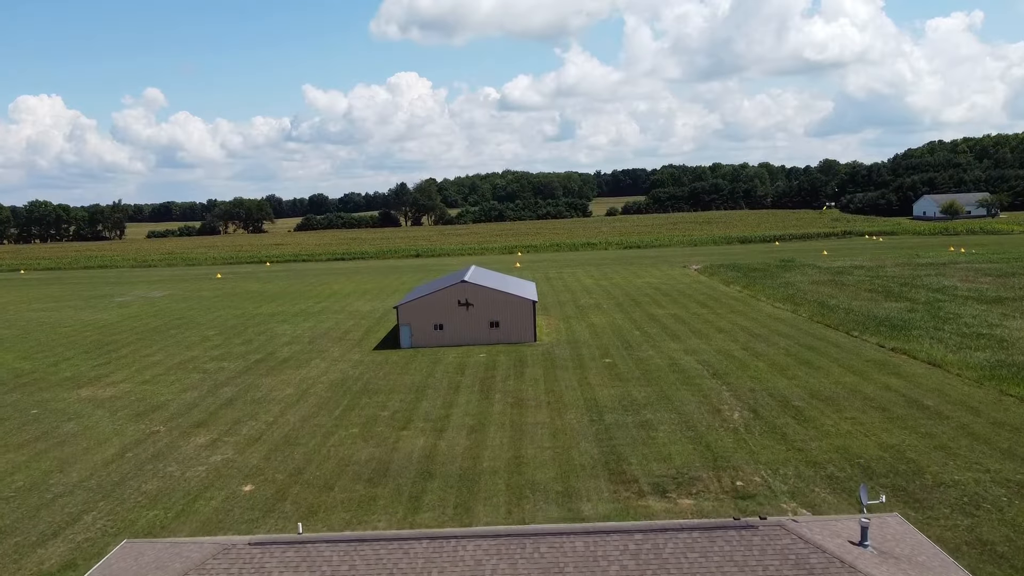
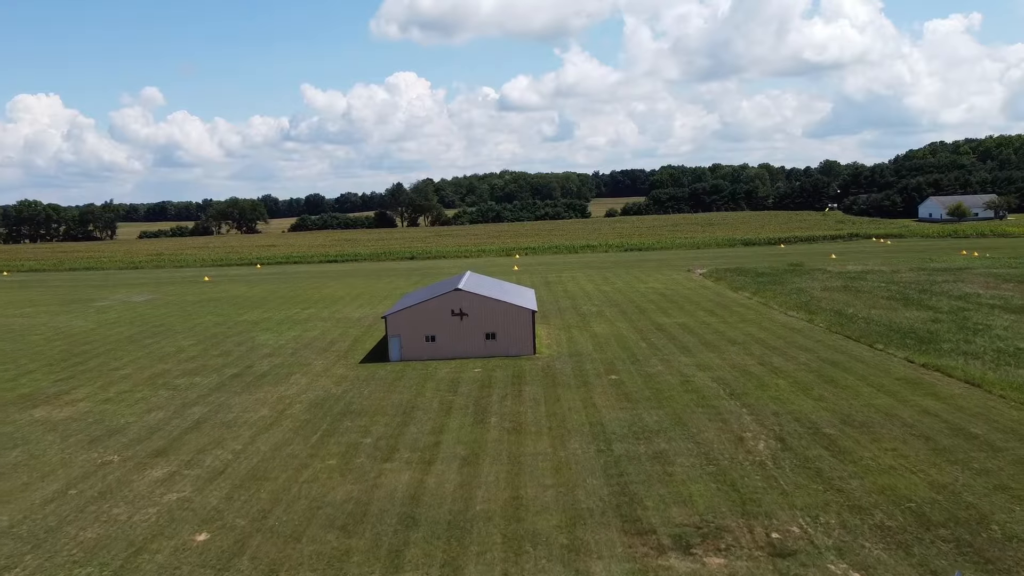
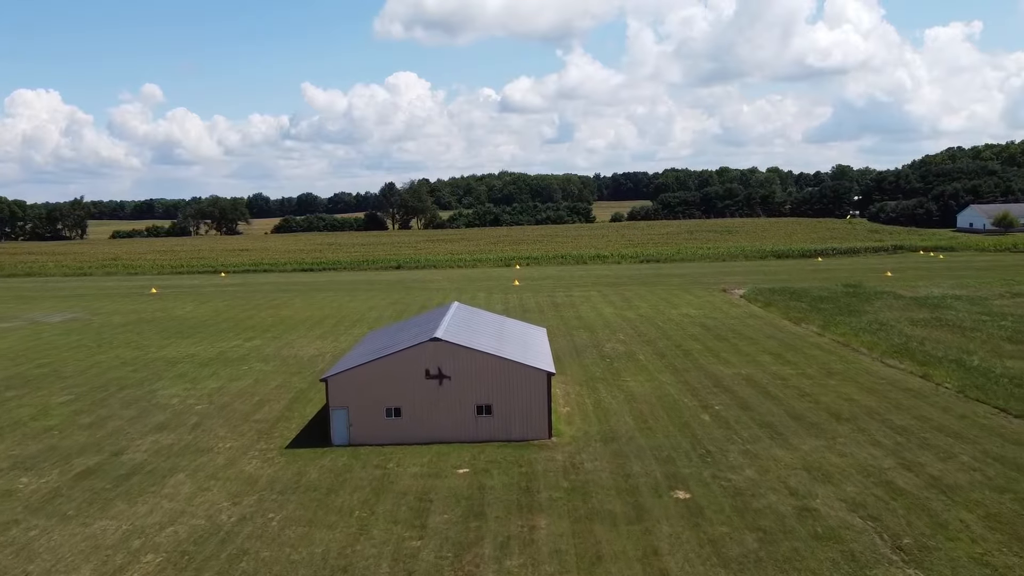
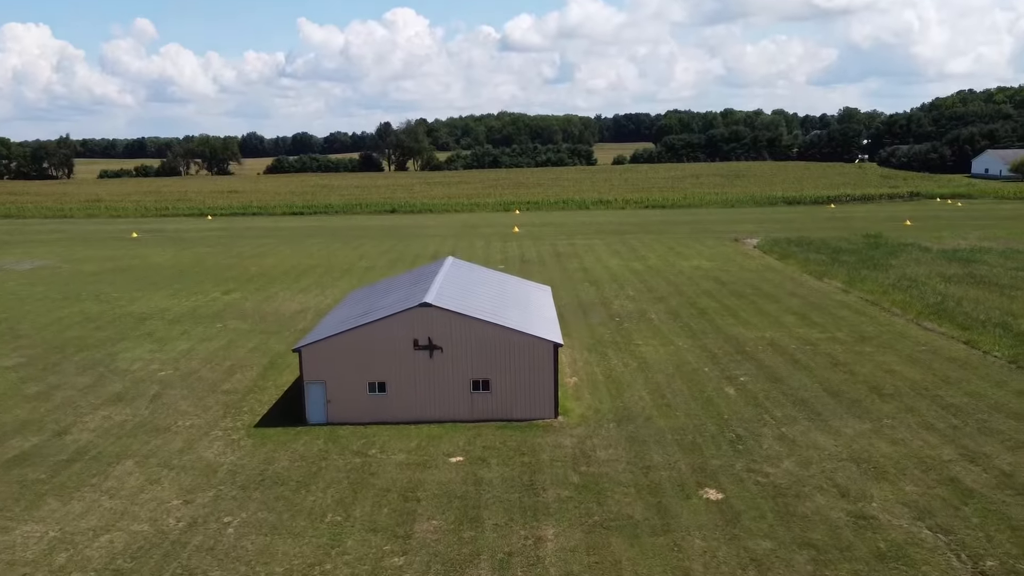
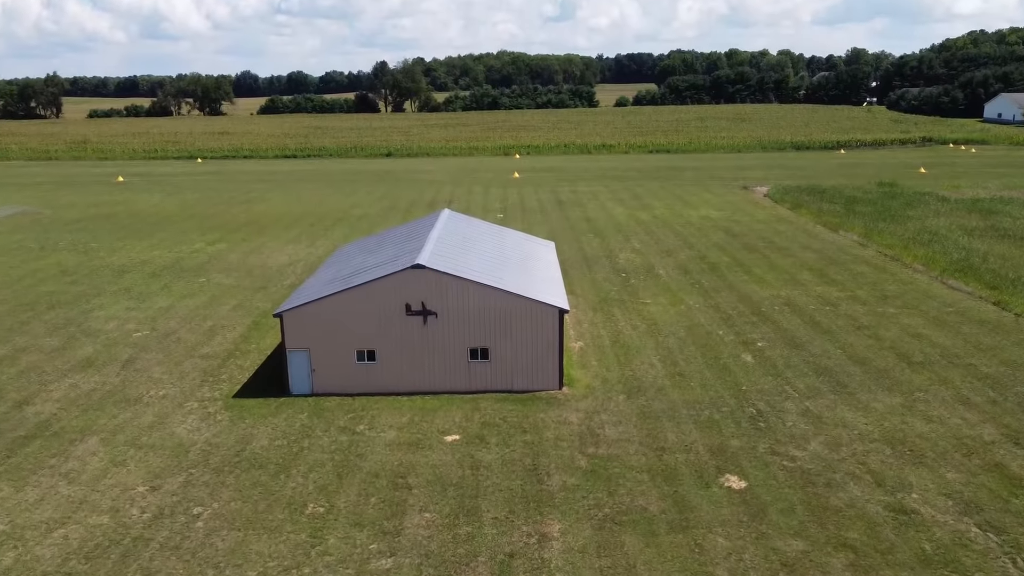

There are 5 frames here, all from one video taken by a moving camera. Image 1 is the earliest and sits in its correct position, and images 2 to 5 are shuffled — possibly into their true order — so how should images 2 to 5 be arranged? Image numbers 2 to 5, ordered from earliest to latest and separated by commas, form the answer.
2, 3, 4, 5
